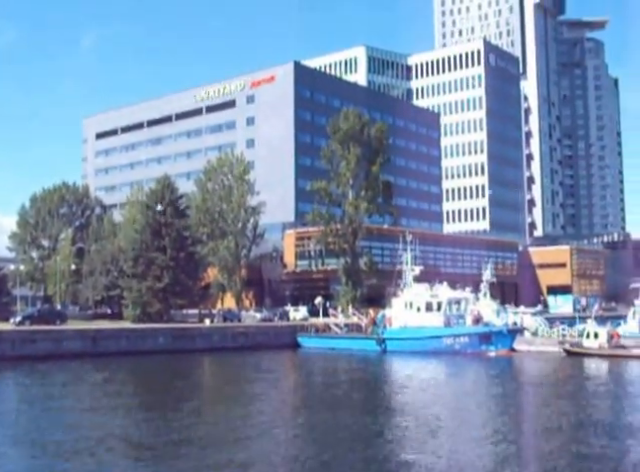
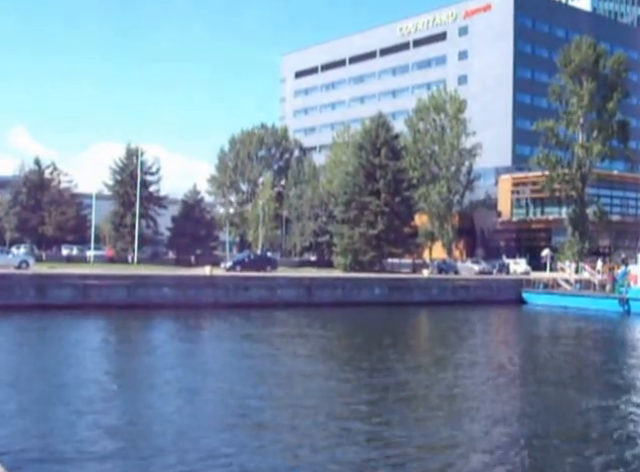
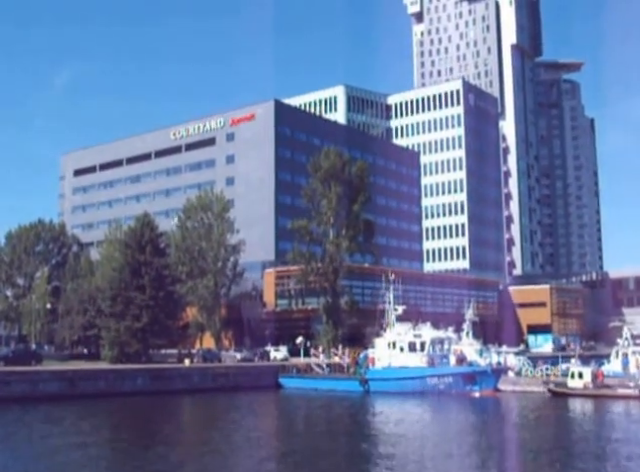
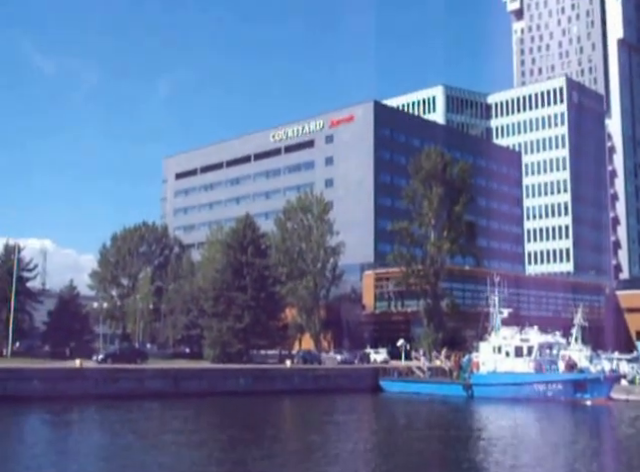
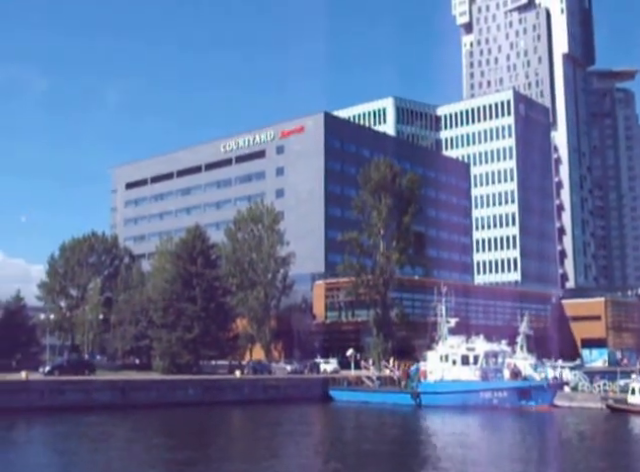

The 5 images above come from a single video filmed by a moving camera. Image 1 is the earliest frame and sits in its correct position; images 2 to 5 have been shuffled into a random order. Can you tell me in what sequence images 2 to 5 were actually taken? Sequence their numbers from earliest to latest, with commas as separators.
3, 5, 4, 2
